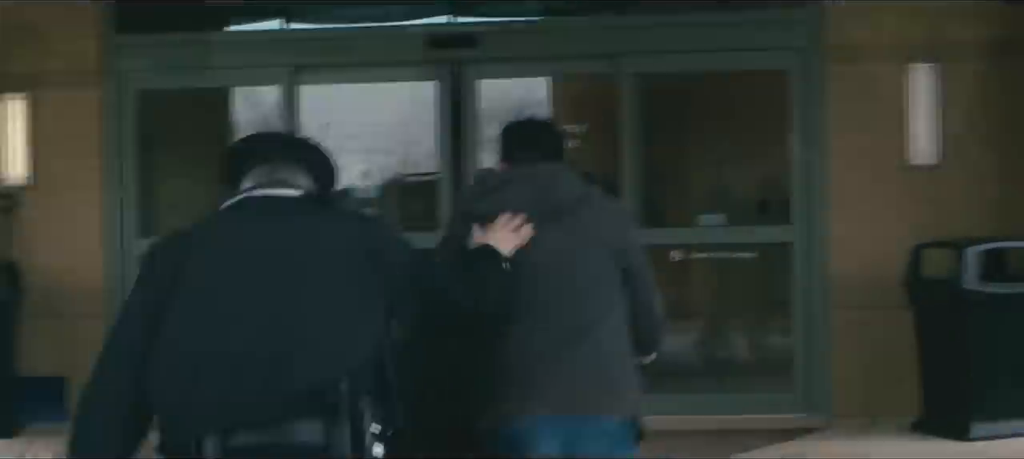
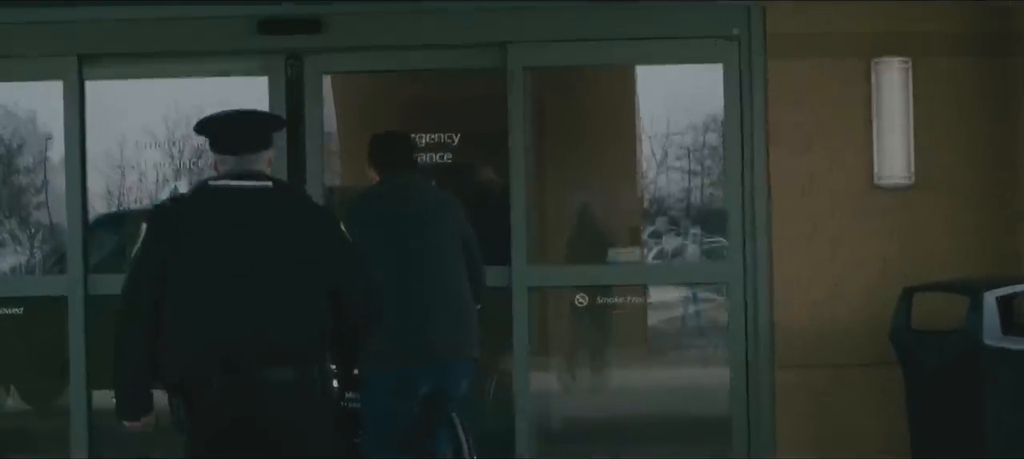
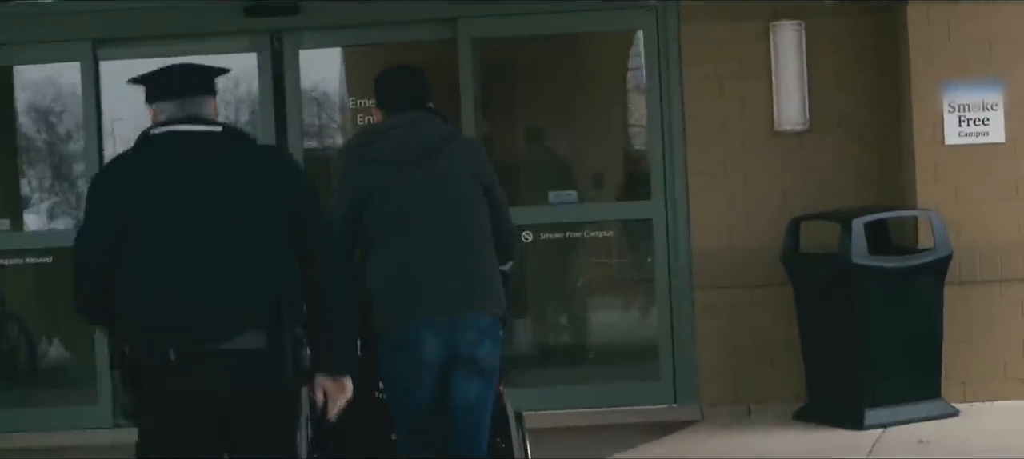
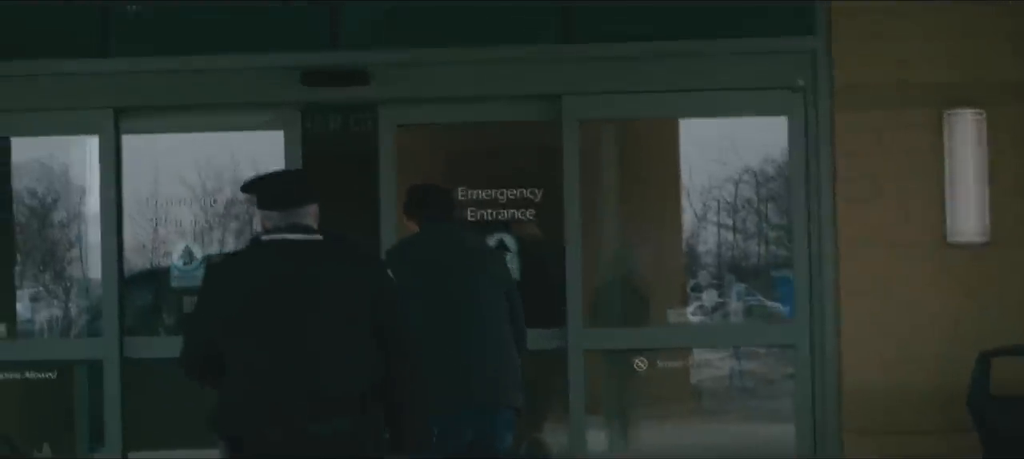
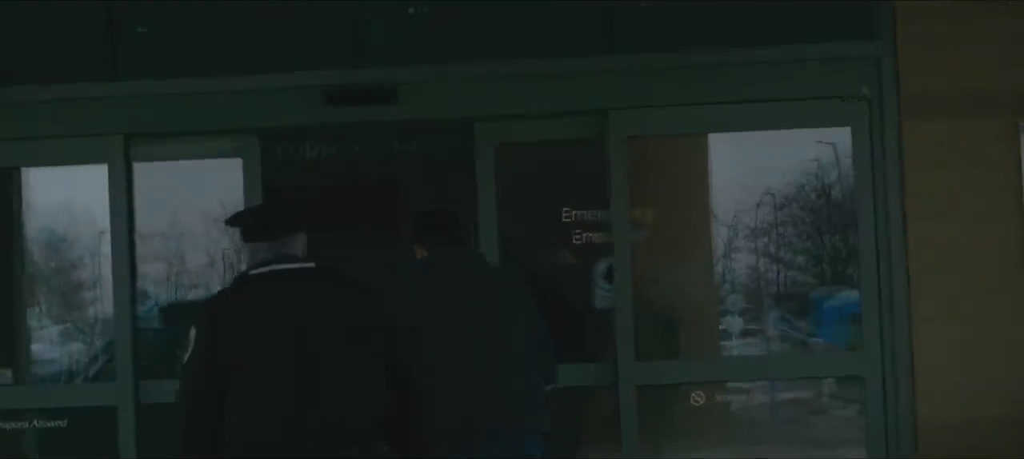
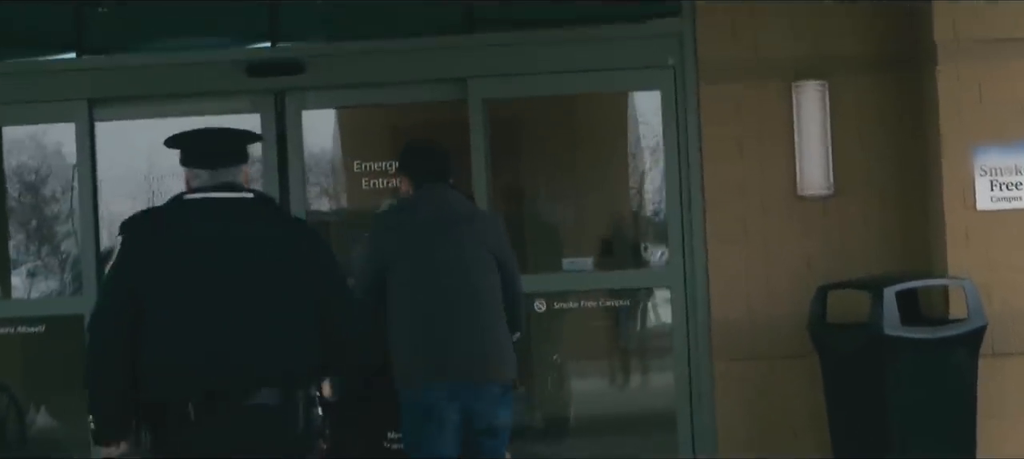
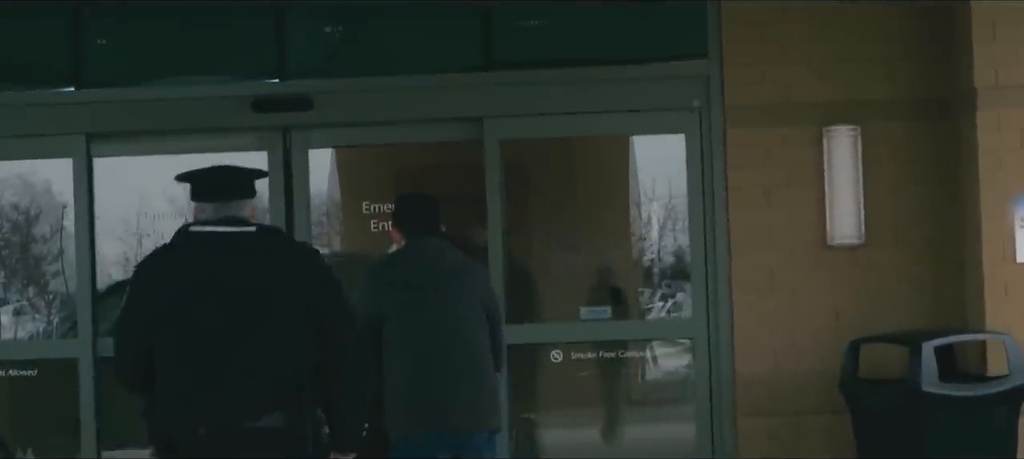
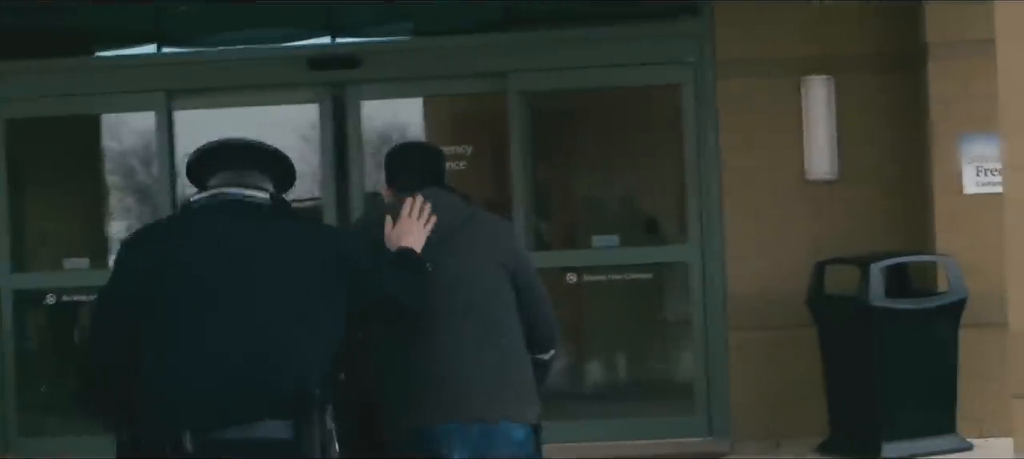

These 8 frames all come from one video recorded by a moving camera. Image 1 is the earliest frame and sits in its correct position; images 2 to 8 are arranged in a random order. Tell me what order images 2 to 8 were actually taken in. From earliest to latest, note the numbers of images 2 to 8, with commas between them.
8, 3, 6, 7, 2, 4, 5
